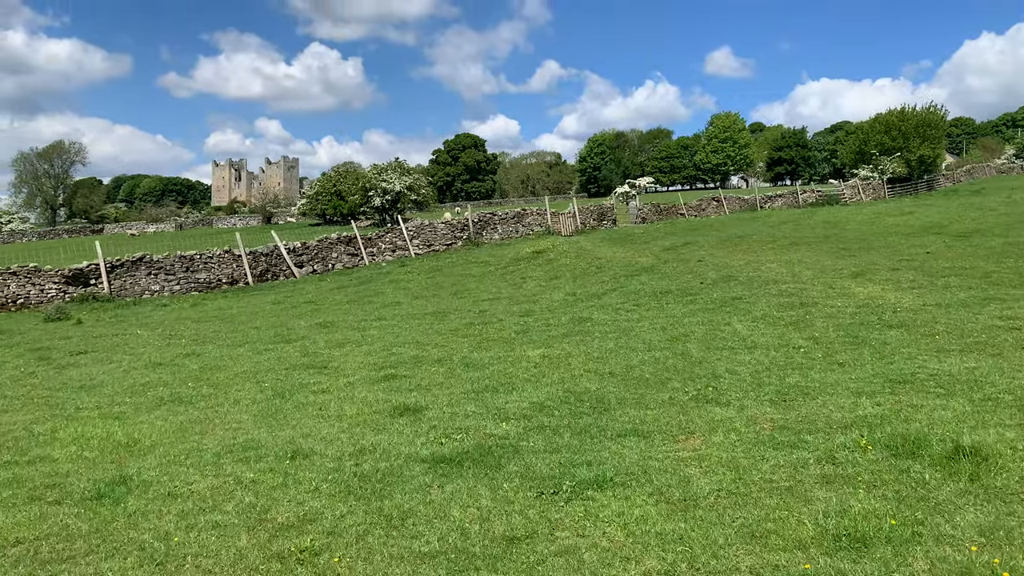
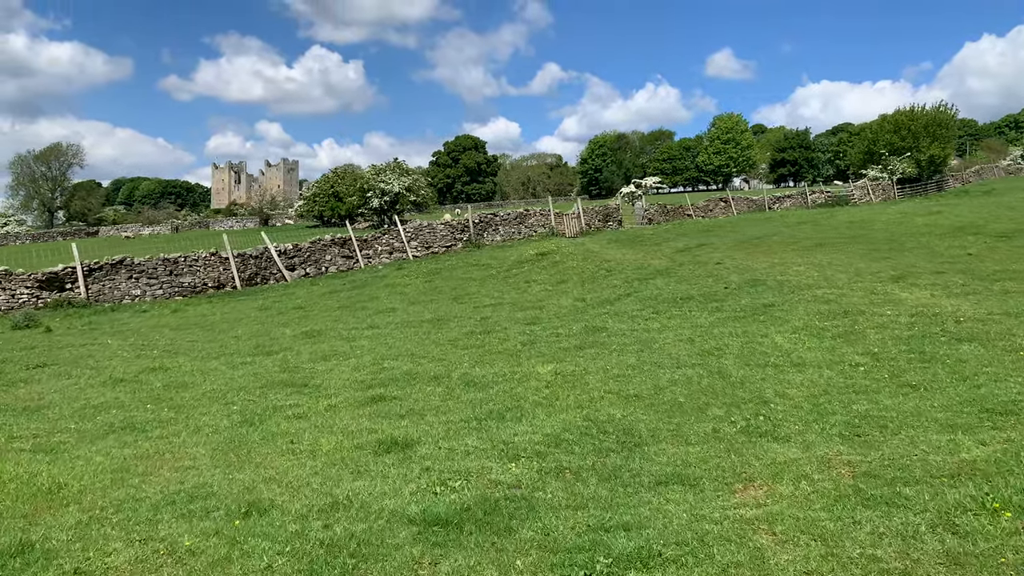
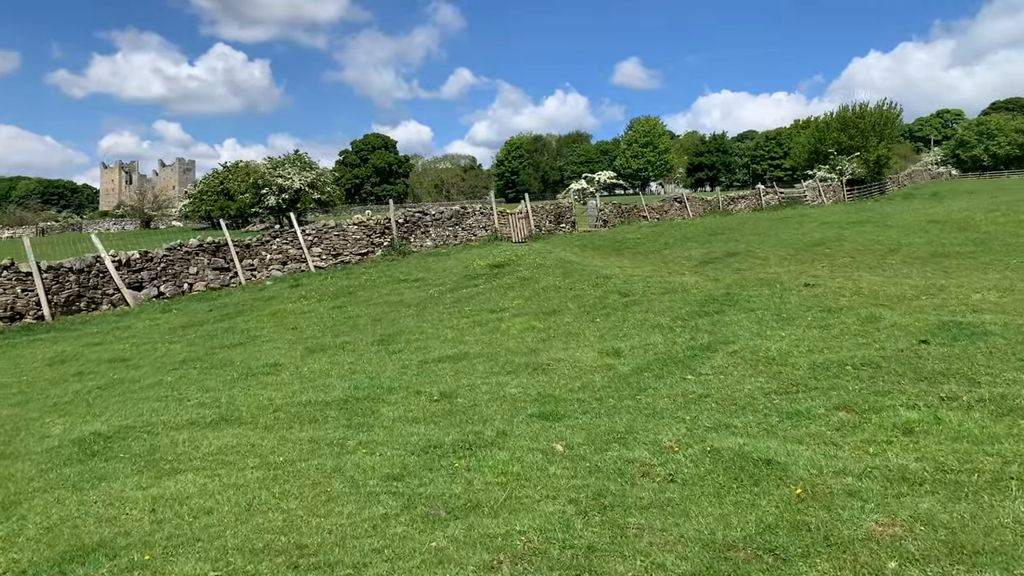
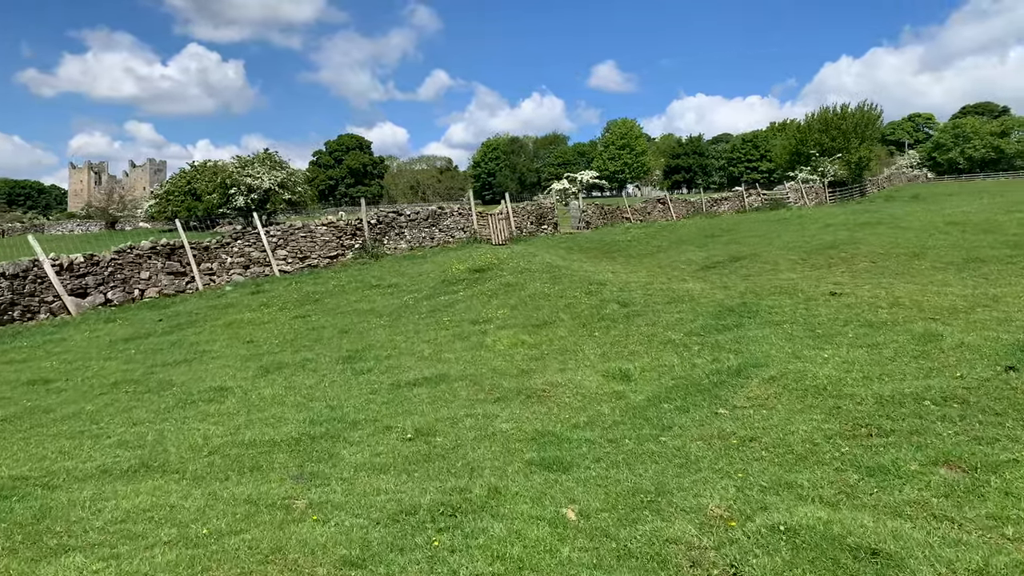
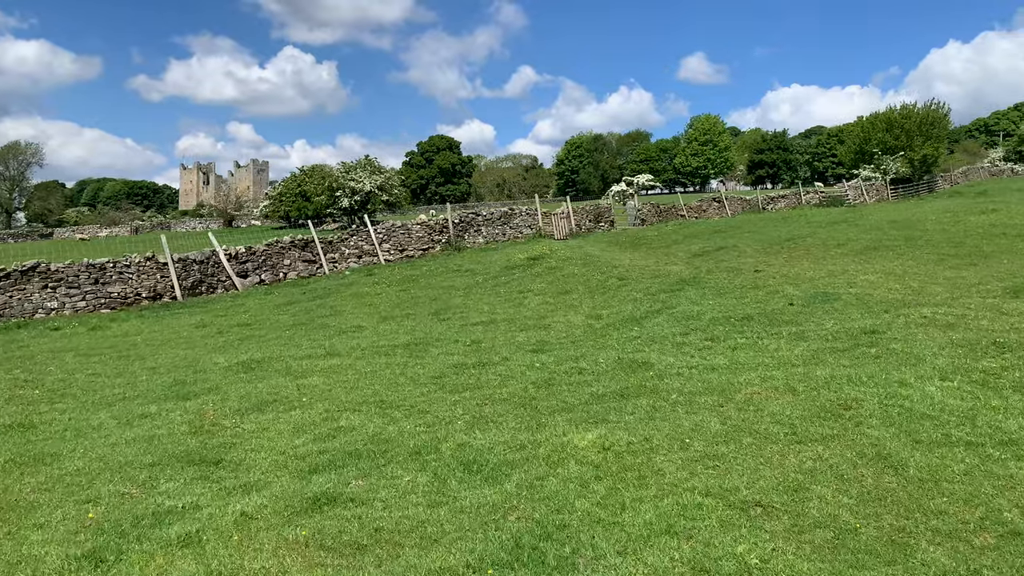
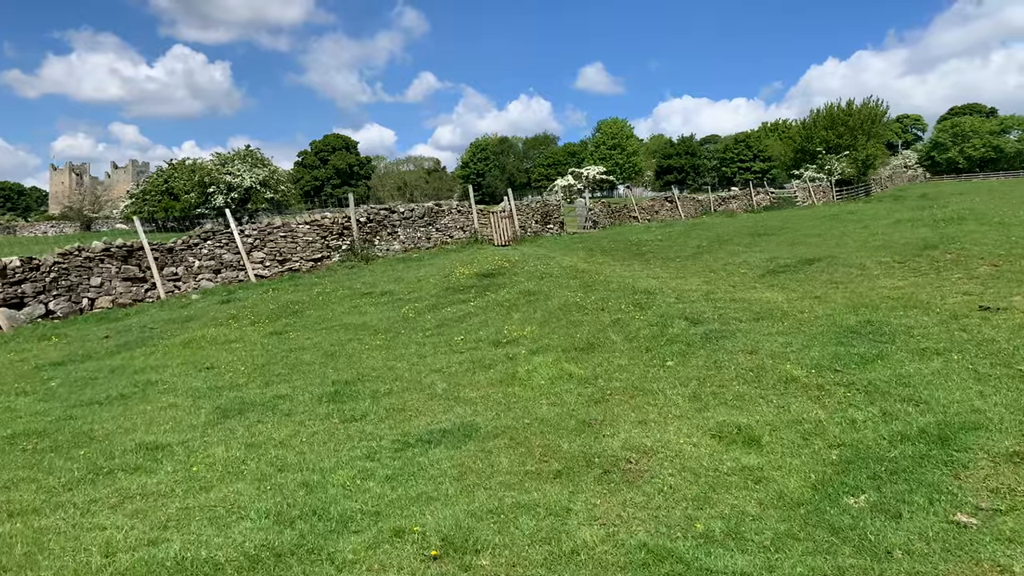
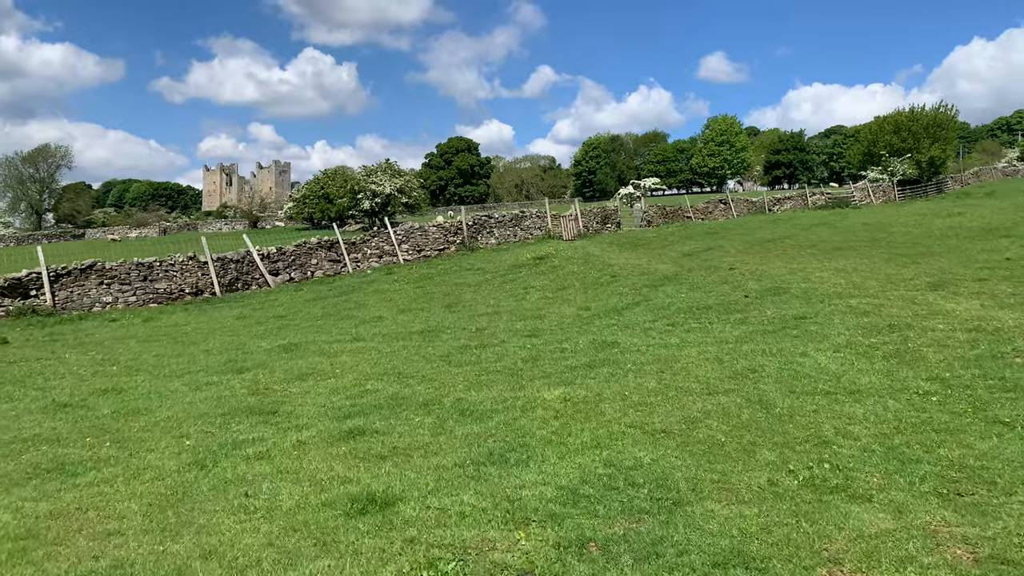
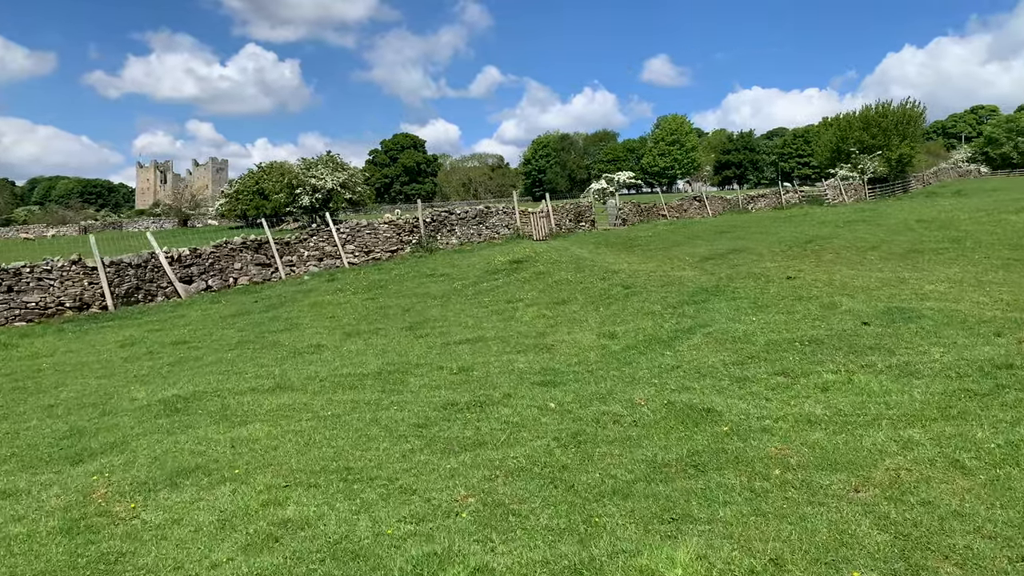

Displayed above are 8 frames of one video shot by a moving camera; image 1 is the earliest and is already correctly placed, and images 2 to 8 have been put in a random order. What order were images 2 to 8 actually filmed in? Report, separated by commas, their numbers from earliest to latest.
2, 7, 5, 8, 3, 4, 6
